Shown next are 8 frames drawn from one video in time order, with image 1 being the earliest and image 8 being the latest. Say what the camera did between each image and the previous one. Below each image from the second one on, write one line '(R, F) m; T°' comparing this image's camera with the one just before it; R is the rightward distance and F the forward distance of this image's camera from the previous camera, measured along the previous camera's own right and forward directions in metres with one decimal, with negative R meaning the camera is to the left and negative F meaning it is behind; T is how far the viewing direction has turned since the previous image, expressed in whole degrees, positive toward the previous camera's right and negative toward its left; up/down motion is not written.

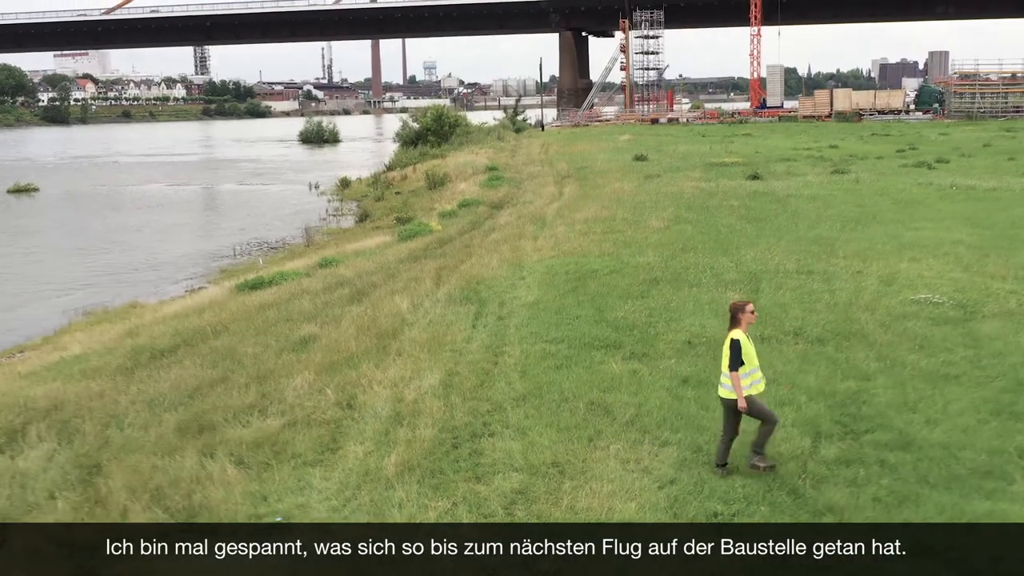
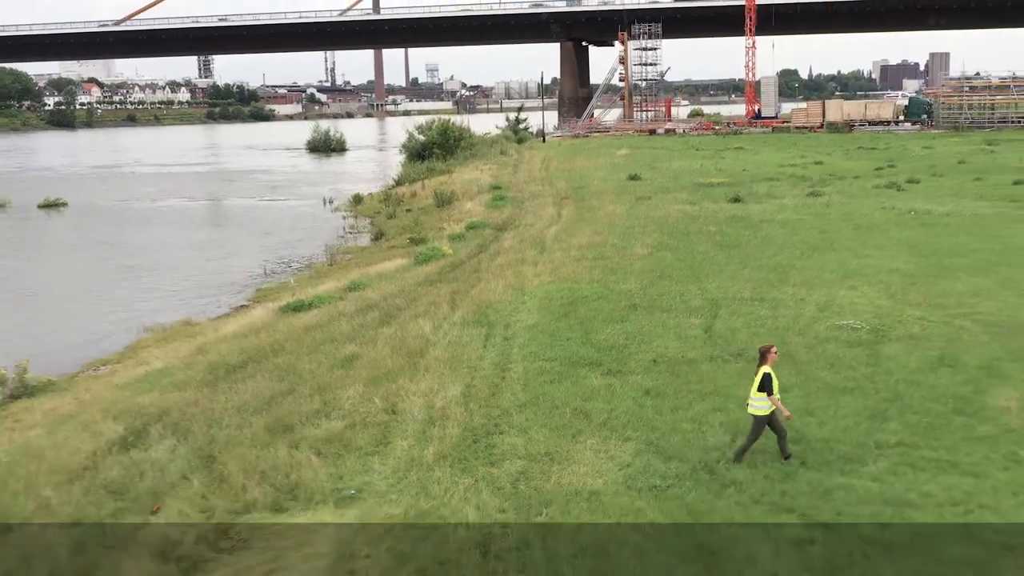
(0.0, -0.9) m; 0°
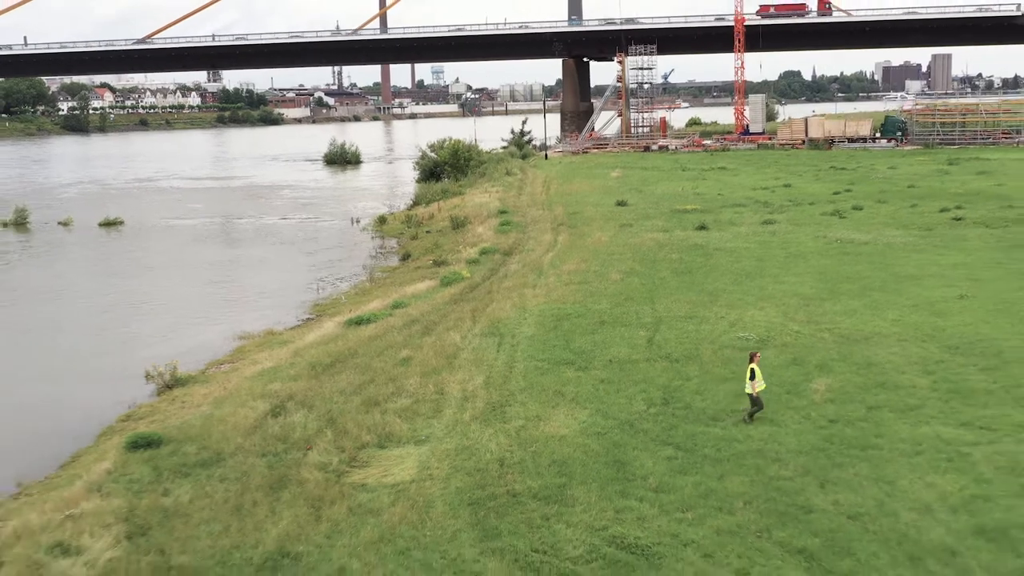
(0.0, -2.1) m; 0°
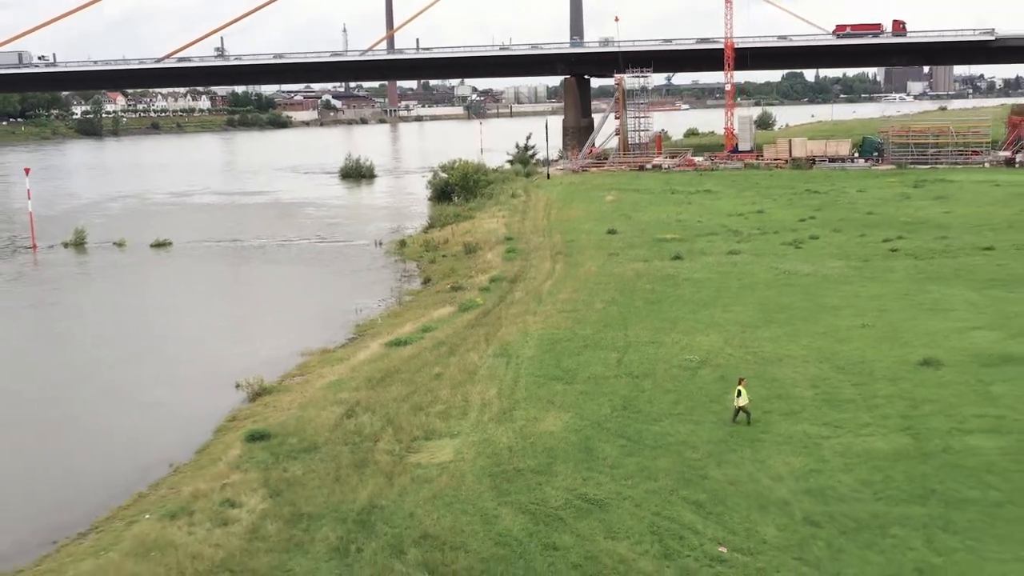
(0.0, -2.3) m; 0°
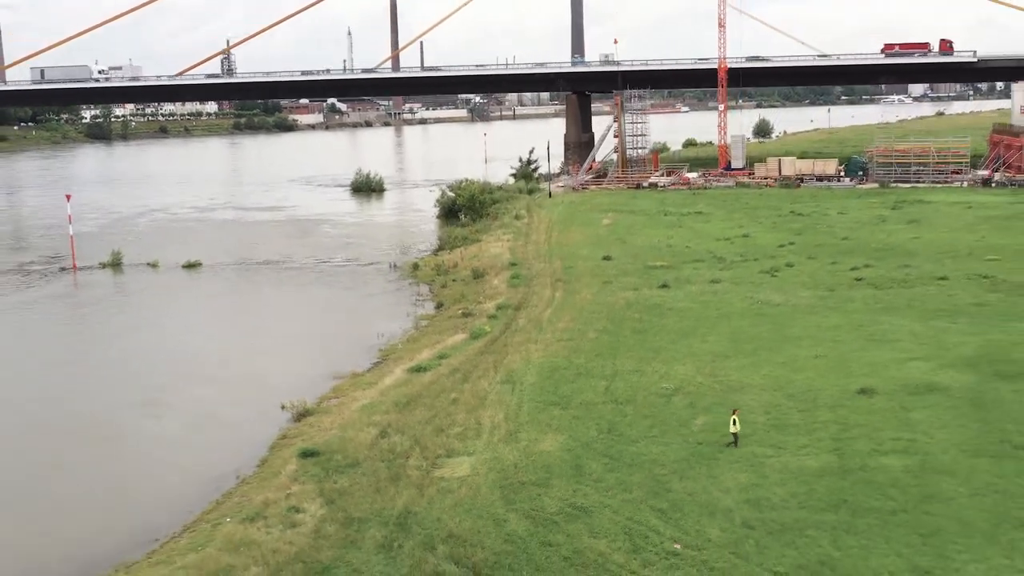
(0.0, -1.7) m; 0°
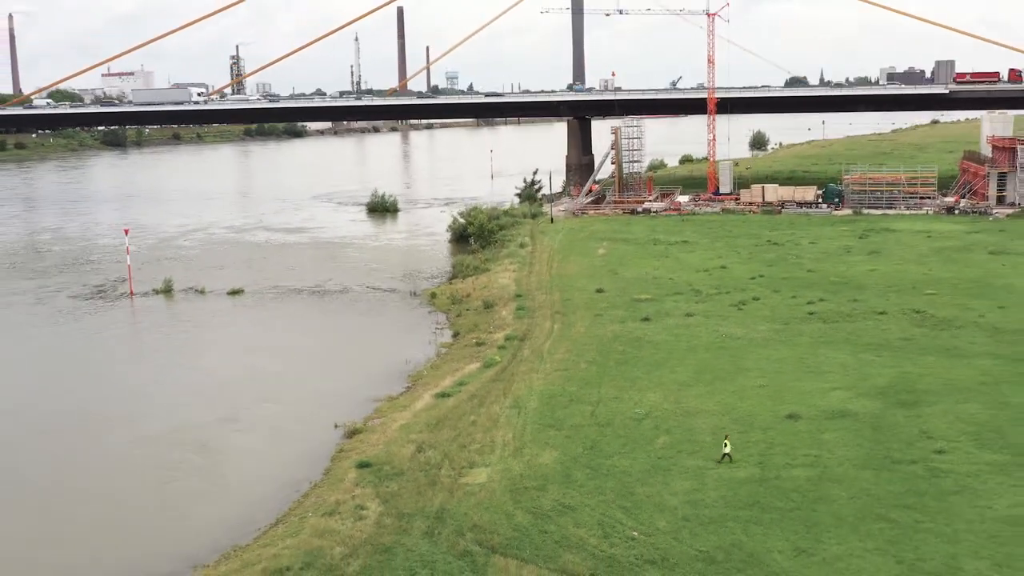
(0.0, -3.0) m; 0°
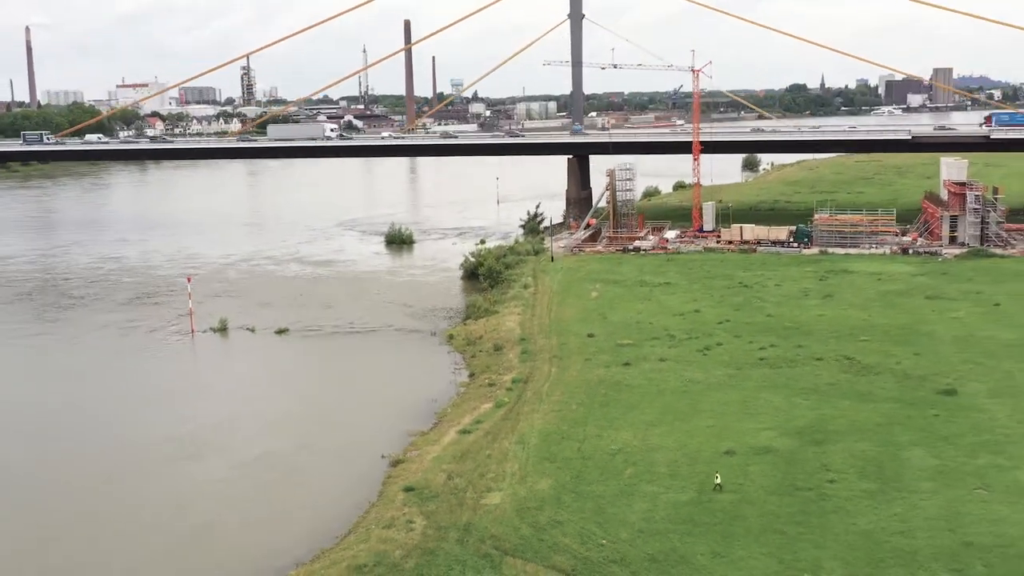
(0.0, -4.4) m; 0°
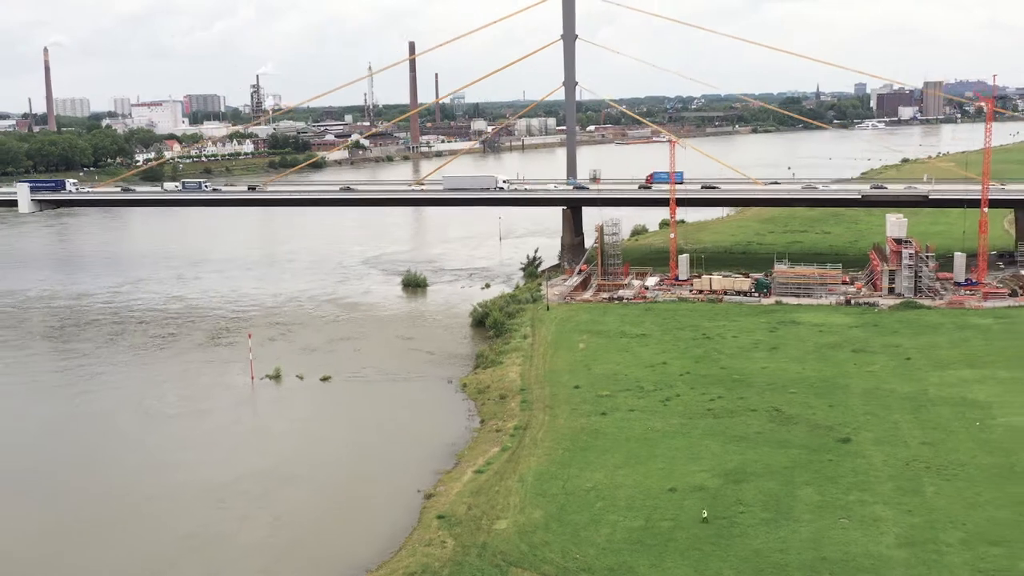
(-0.1, -6.6) m; 0°
